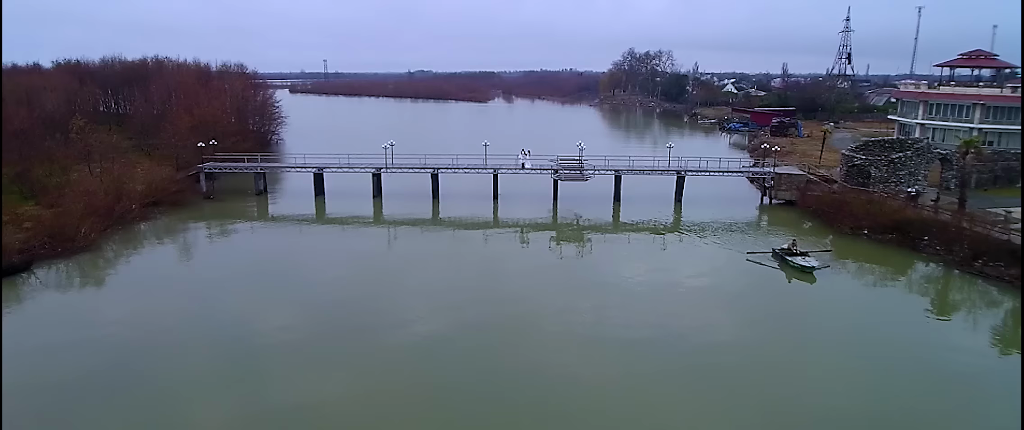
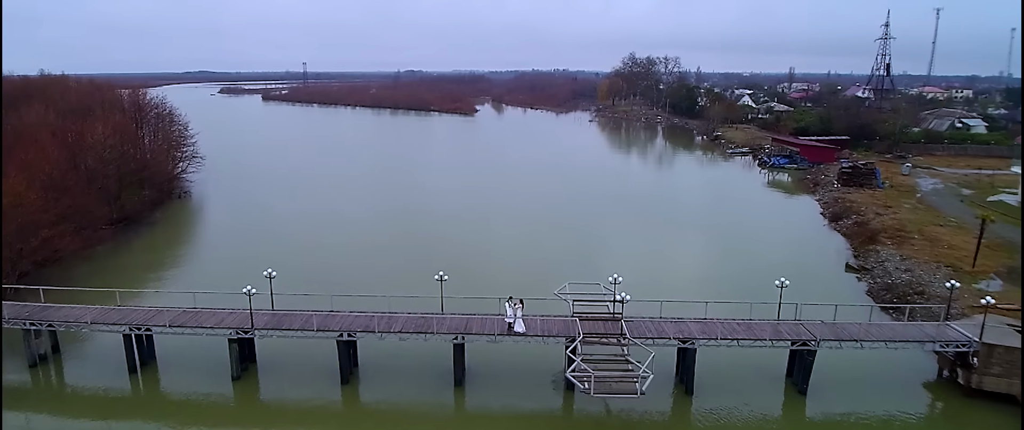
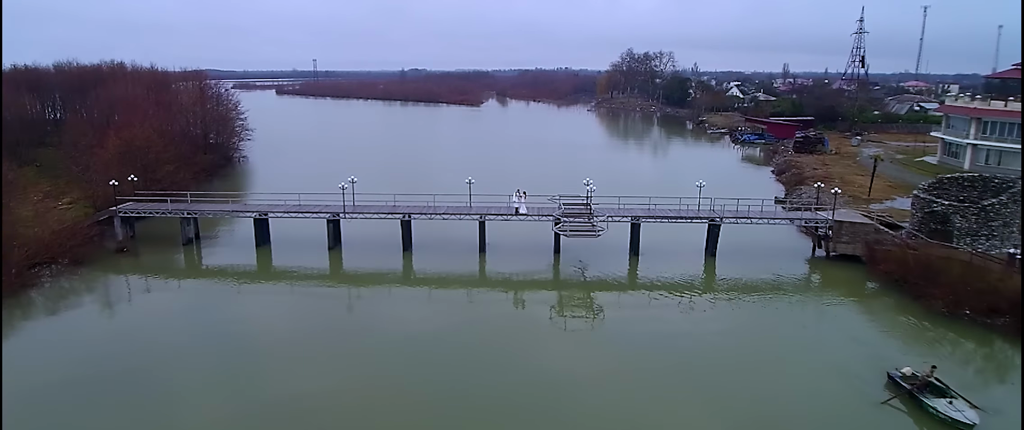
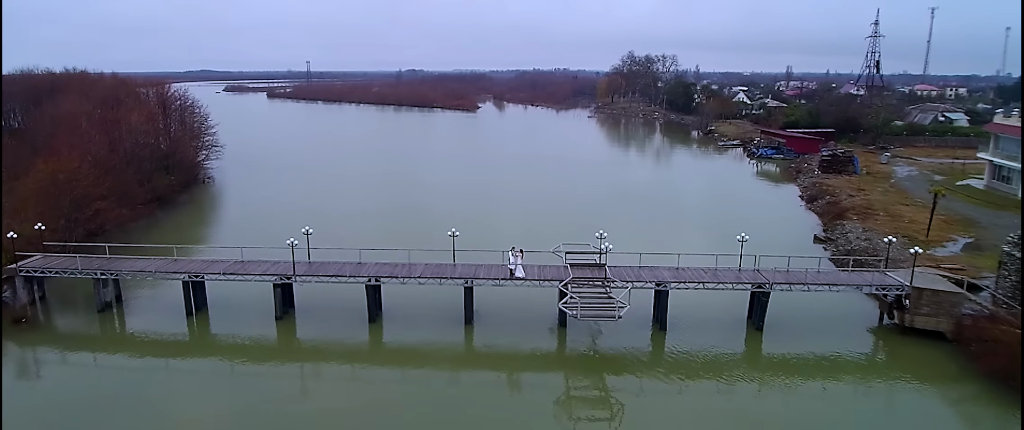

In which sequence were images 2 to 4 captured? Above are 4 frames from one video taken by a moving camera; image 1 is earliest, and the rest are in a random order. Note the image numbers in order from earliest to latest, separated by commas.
3, 4, 2
